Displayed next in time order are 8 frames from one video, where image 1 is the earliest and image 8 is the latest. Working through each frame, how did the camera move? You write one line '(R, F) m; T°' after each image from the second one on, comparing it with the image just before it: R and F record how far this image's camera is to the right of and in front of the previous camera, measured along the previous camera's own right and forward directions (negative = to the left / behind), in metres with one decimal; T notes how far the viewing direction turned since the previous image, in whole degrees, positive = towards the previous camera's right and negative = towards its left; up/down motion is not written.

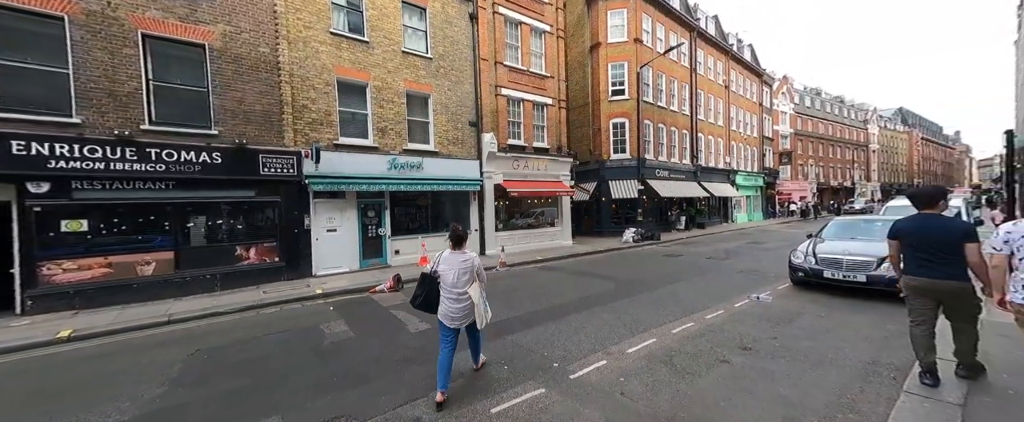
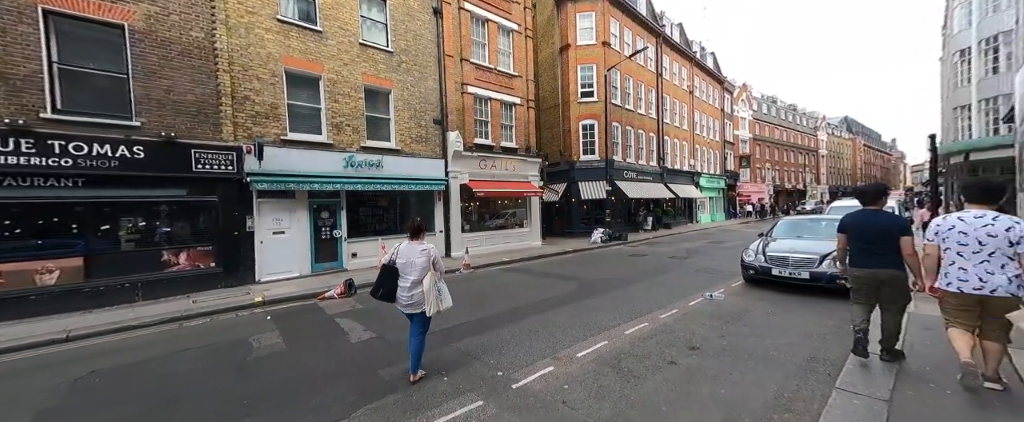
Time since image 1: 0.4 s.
(+0.4, +0.2) m; +4°
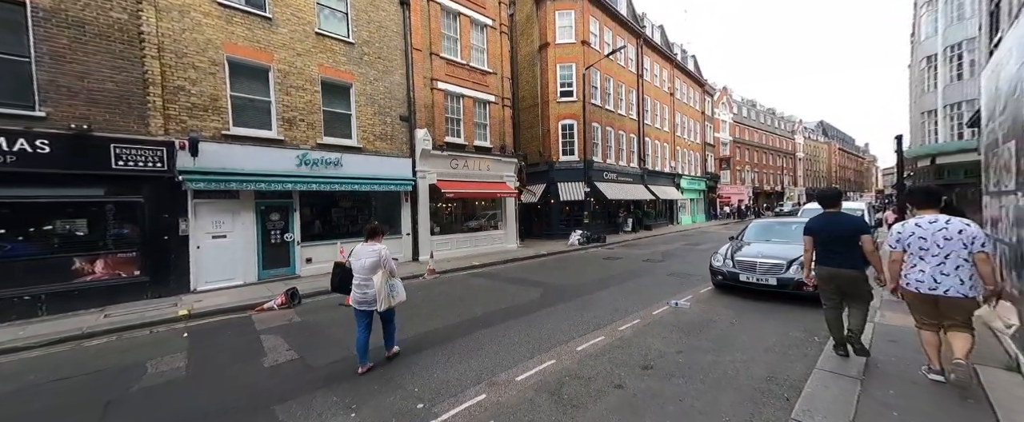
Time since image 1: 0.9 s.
(+0.6, +0.5) m; +2°
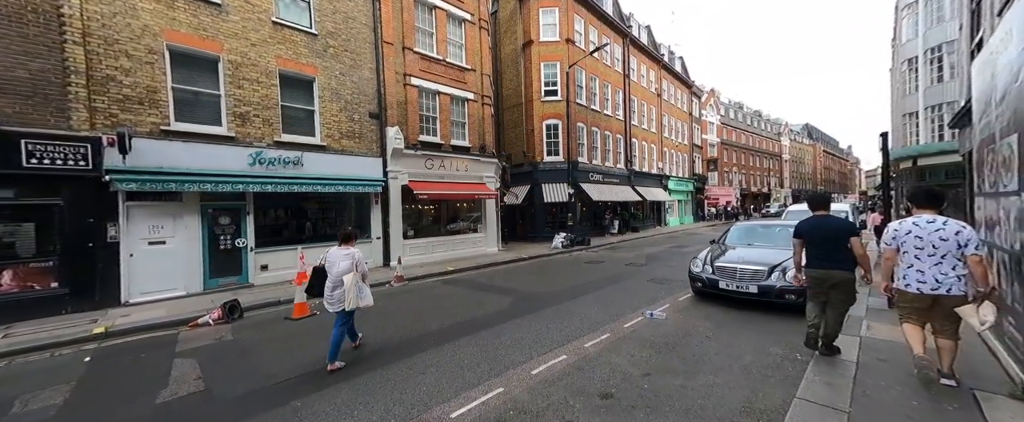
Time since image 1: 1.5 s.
(+0.5, +0.5) m; +1°
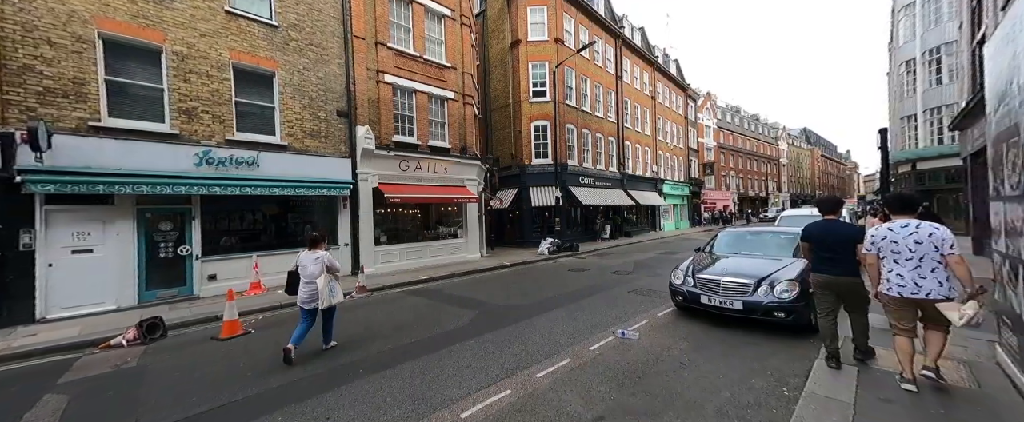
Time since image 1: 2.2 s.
(+0.7, +0.7) m; 0°
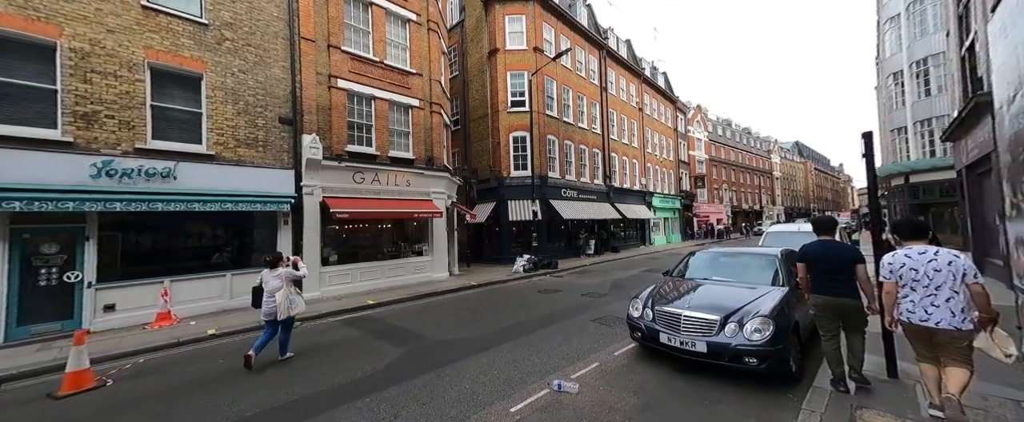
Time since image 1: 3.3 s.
(+1.1, +0.9) m; 0°
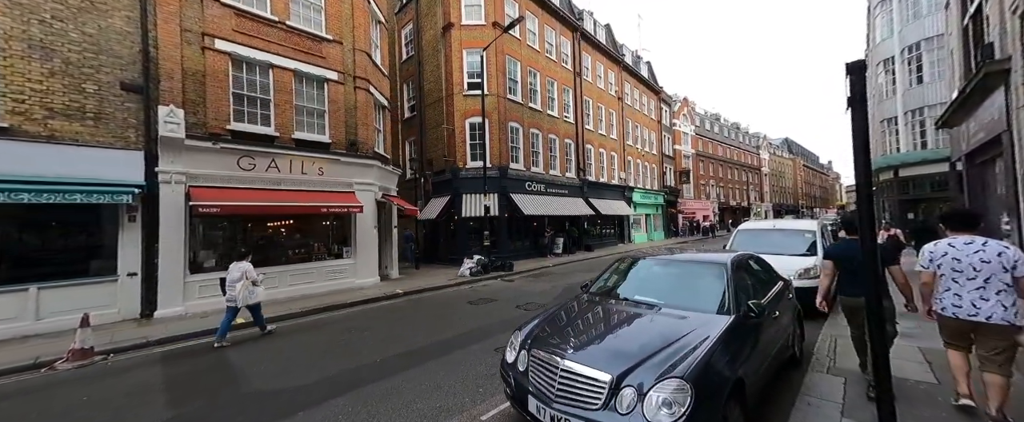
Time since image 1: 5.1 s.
(+1.9, +1.8) m; +1°
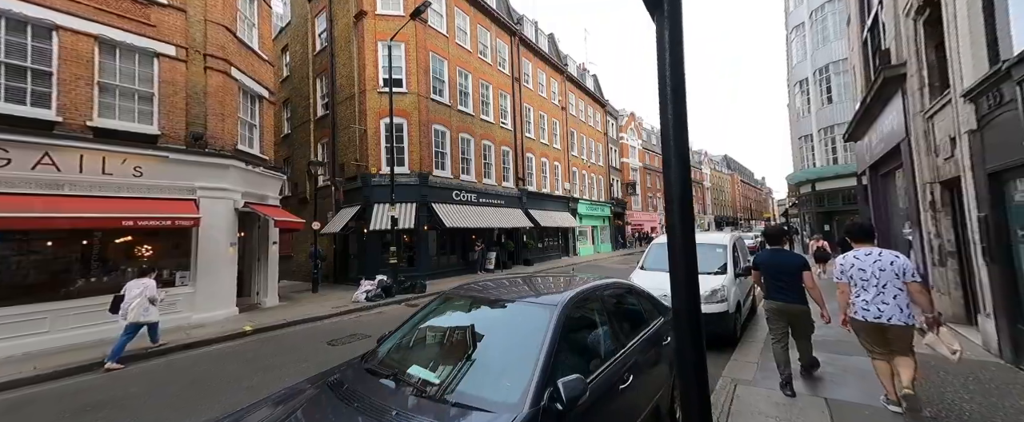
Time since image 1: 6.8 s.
(+1.9, +1.5) m; +7°
